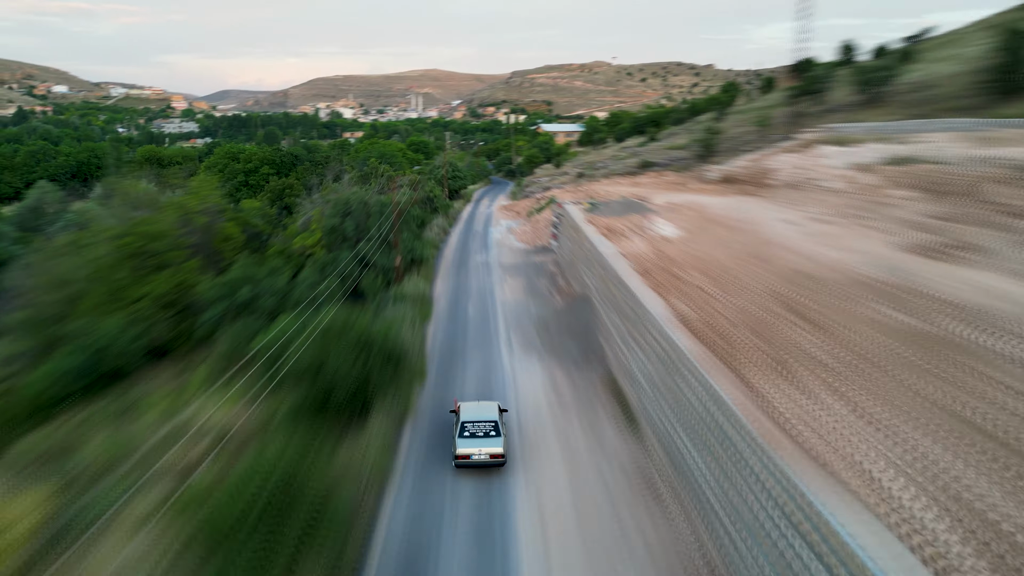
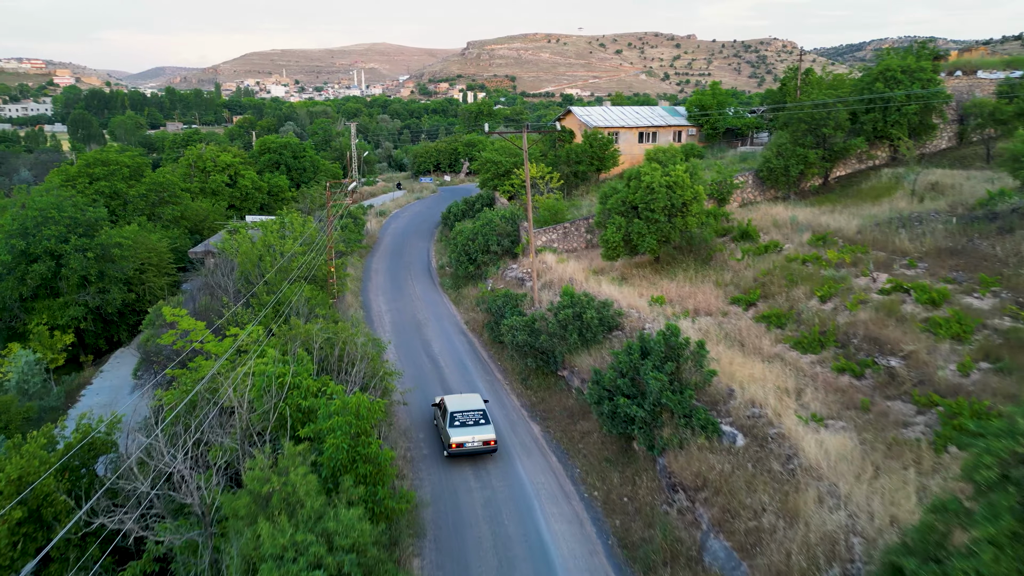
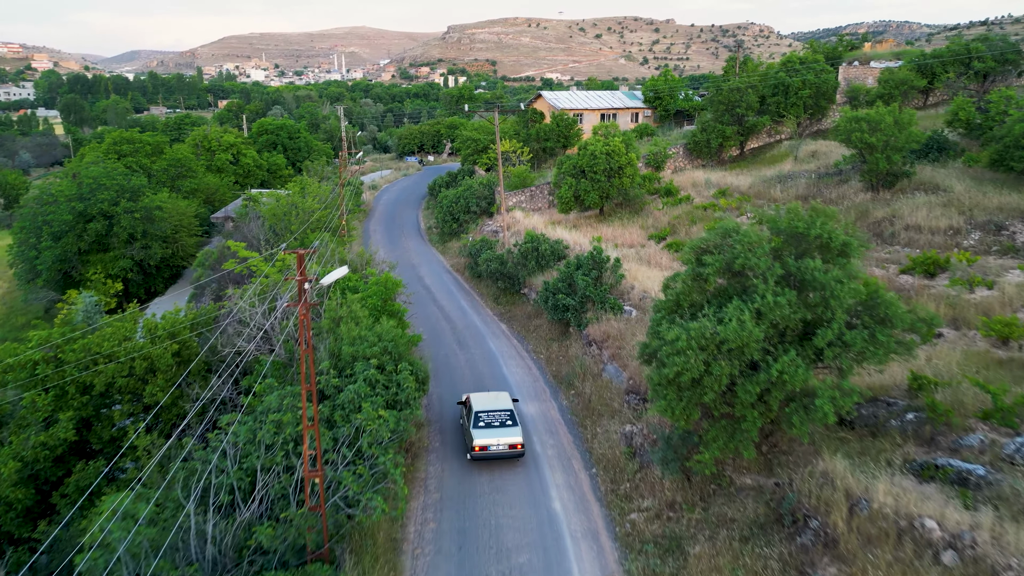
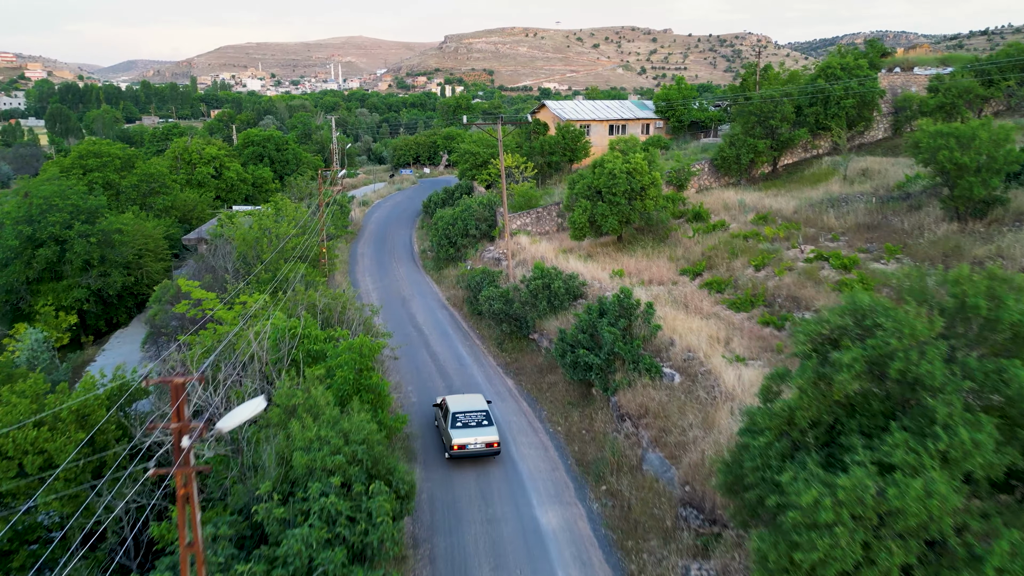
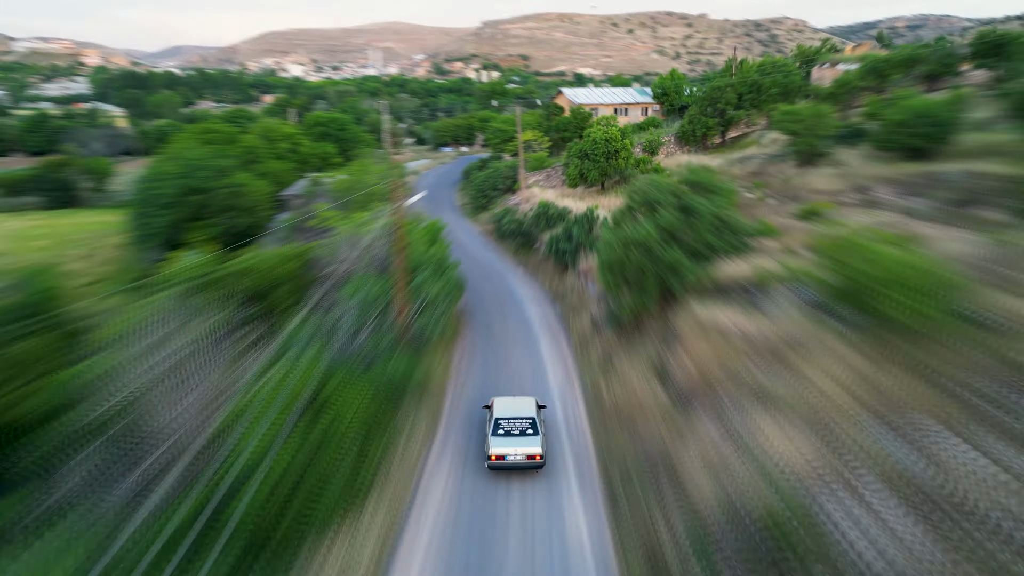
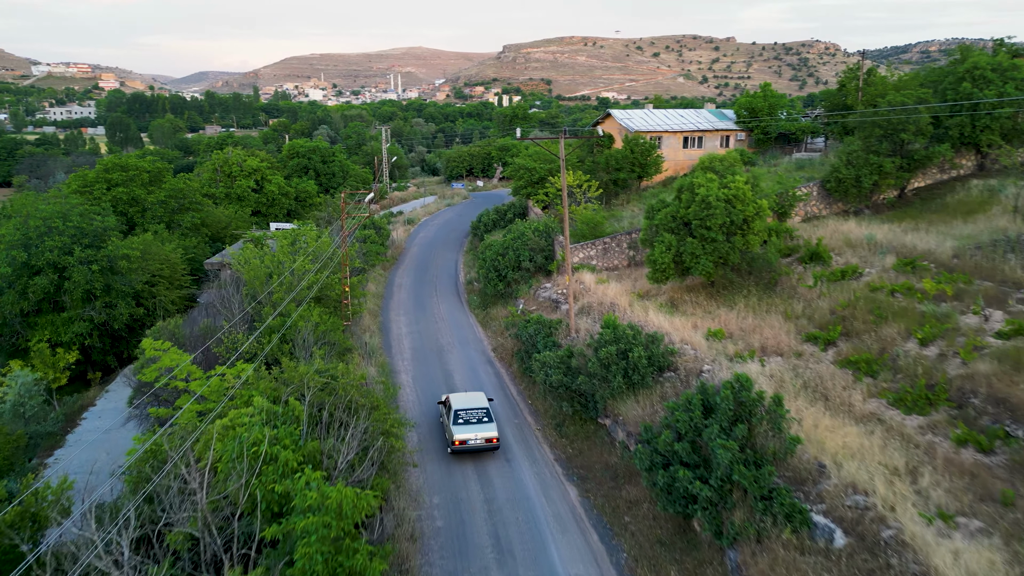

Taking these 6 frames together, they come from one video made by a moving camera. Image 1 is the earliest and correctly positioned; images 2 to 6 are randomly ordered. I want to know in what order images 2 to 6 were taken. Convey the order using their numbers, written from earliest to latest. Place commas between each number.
5, 3, 4, 2, 6
